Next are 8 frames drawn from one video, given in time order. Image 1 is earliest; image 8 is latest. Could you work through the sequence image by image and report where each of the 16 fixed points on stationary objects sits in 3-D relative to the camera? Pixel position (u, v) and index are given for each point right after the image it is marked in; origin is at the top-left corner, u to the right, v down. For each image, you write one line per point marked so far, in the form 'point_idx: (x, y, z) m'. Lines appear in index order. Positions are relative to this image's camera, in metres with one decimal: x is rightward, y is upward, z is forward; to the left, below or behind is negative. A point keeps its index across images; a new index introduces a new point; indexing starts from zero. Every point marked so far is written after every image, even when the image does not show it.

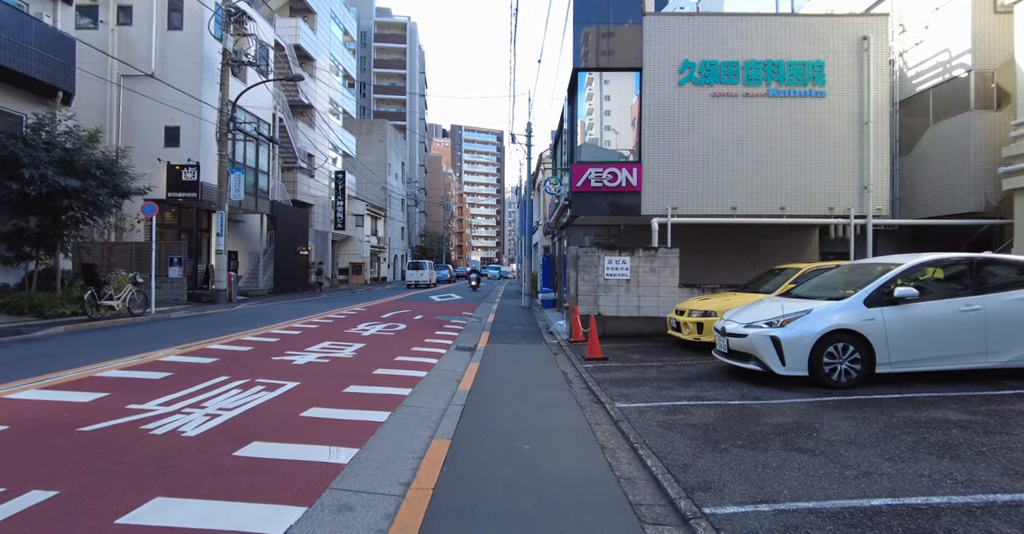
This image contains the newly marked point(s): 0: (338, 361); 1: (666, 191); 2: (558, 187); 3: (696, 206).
0: (-3.0, -1.6, +8.2) m
1: (+3.8, +1.9, +11.9) m
2: (+1.3, +2.3, +13.3) m
3: (+4.6, +1.5, +11.9) m
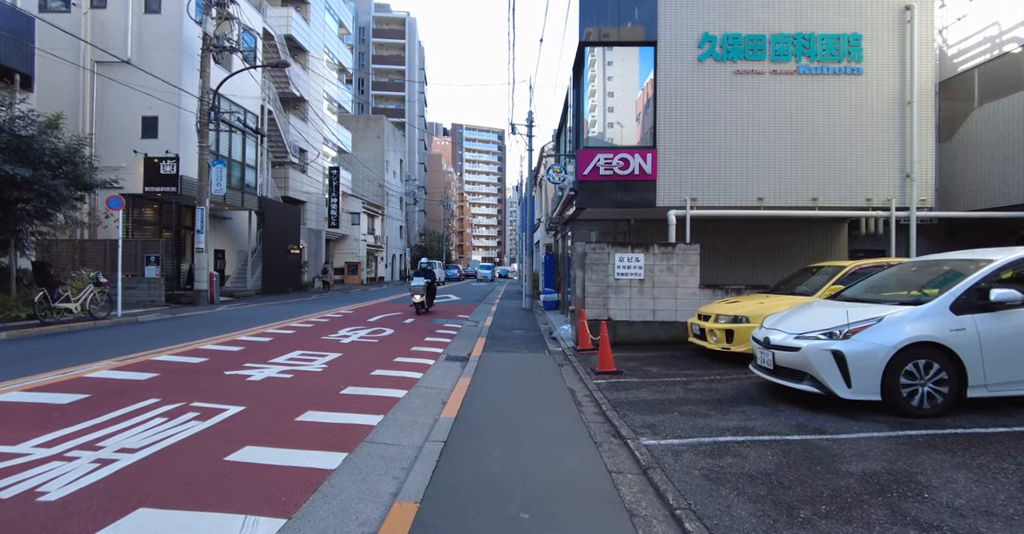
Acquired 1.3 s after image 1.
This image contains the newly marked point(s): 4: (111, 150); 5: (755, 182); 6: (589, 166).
0: (-3.0, -1.6, +6.9) m
1: (+3.8, +1.9, +10.6) m
2: (+1.3, +2.3, +12.0) m
3: (+4.6, +1.5, +10.6) m
4: (-15.7, +4.6, +18.7) m
5: (+5.4, +1.9, +10.6) m
6: (+1.7, +2.2, +10.5) m
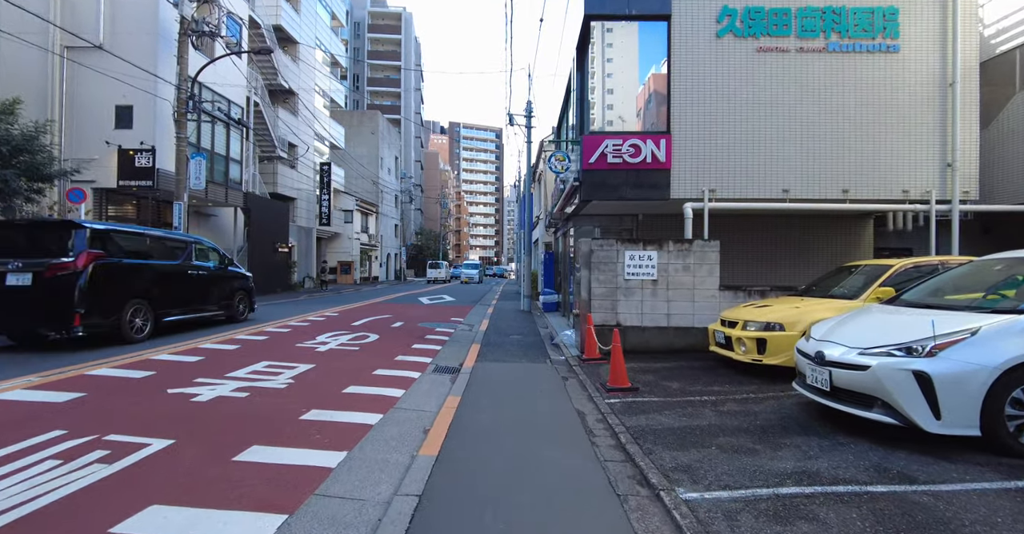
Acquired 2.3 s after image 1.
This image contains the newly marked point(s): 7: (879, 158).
0: (-3.1, -1.6, +5.8) m
1: (+3.8, +2.0, +9.5) m
2: (+1.2, +2.4, +10.9) m
3: (+4.5, +1.6, +9.5) m
4: (-15.8, +4.6, +17.5) m
5: (+5.4, +1.9, +9.5) m
6: (+1.7, +2.3, +9.4) m
7: (+7.3, +2.2, +9.5) m
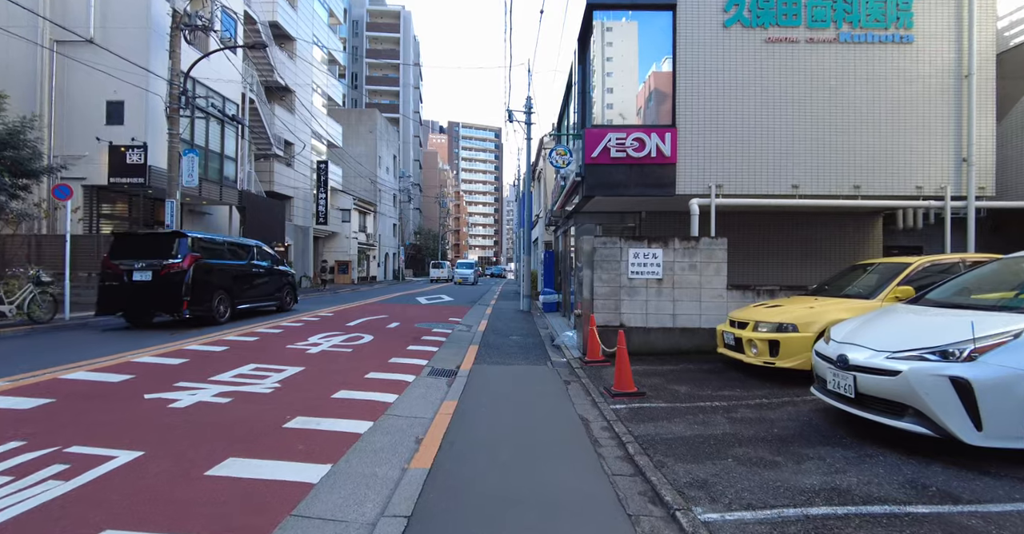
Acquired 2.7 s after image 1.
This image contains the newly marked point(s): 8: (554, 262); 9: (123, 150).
0: (-3.1, -1.6, +5.5) m
1: (+3.7, +2.0, +9.2) m
2: (+1.2, +2.4, +10.6) m
3: (+4.5, +1.6, +9.2) m
4: (-15.8, +4.7, +17.1) m
5: (+5.4, +1.9, +9.2) m
6: (+1.7, +2.3, +9.1) m
7: (+7.3, +2.2, +9.2) m
8: (+1.7, +0.2, +19.1) m
9: (-13.6, +4.1, +16.7) m
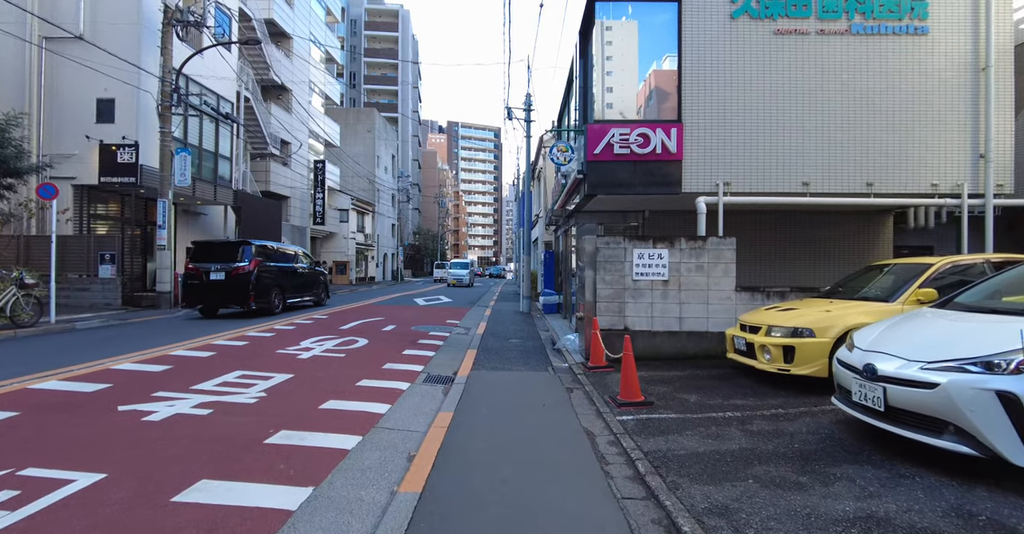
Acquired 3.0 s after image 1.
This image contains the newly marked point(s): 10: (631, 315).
0: (-3.1, -1.6, +5.1) m
1: (+3.7, +2.0, +8.8) m
2: (+1.2, +2.4, +10.2) m
3: (+4.5, +1.6, +8.8) m
4: (-15.8, +4.6, +16.7) m
5: (+5.3, +1.9, +8.8) m
6: (+1.6, +2.3, +8.7) m
7: (+7.3, +2.2, +8.8) m
8: (+1.7, +0.2, +18.7) m
9: (-13.6, +4.1, +16.3) m
10: (+2.0, -0.8, +8.2) m
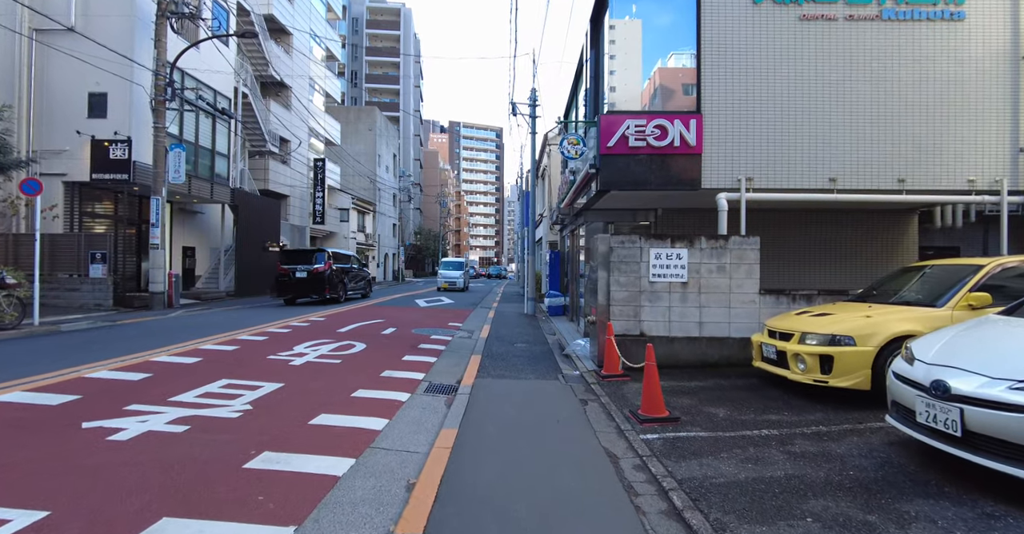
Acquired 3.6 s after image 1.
0: (-3.0, -1.6, +4.6) m
1: (+3.9, +2.0, +8.2) m
2: (+1.3, +2.3, +9.6) m
3: (+4.6, +1.6, +8.3) m
4: (-15.7, +4.6, +16.2) m
5: (+5.5, +1.9, +8.3) m
6: (+1.8, +2.3, +8.2) m
7: (+7.4, +2.2, +8.3) m
8: (+1.8, +0.1, +18.2) m
9: (-13.5, +4.1, +15.8) m
10: (+2.2, -0.8, +7.7) m
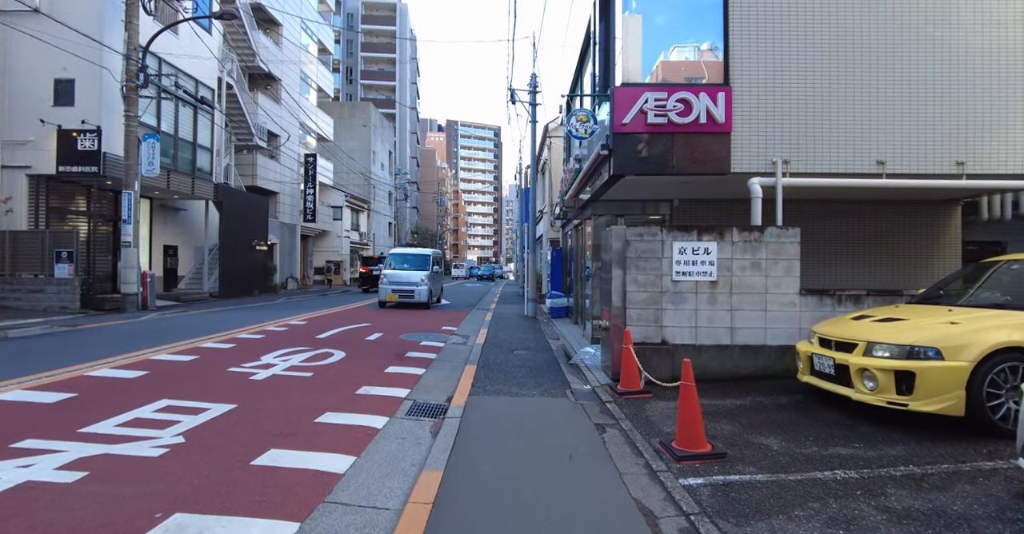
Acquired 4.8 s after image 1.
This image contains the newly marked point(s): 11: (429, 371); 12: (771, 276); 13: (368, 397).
0: (-3.0, -1.5, +3.4) m
1: (+3.9, +2.0, +7.1) m
2: (+1.3, +2.4, +8.5) m
3: (+4.6, +1.6, +7.2) m
4: (-15.7, +4.7, +15.1) m
5: (+5.5, +2.0, +7.2) m
6: (+1.8, +2.3, +7.1) m
7: (+7.4, +2.2, +7.2) m
8: (+1.8, +0.2, +17.1) m
9: (-13.5, +4.1, +14.6) m
10: (+2.2, -0.8, +6.5) m
11: (-1.3, -1.6, +7.4) m
12: (+3.6, -0.1, +6.5) m
13: (-1.8, -1.6, +6.0) m
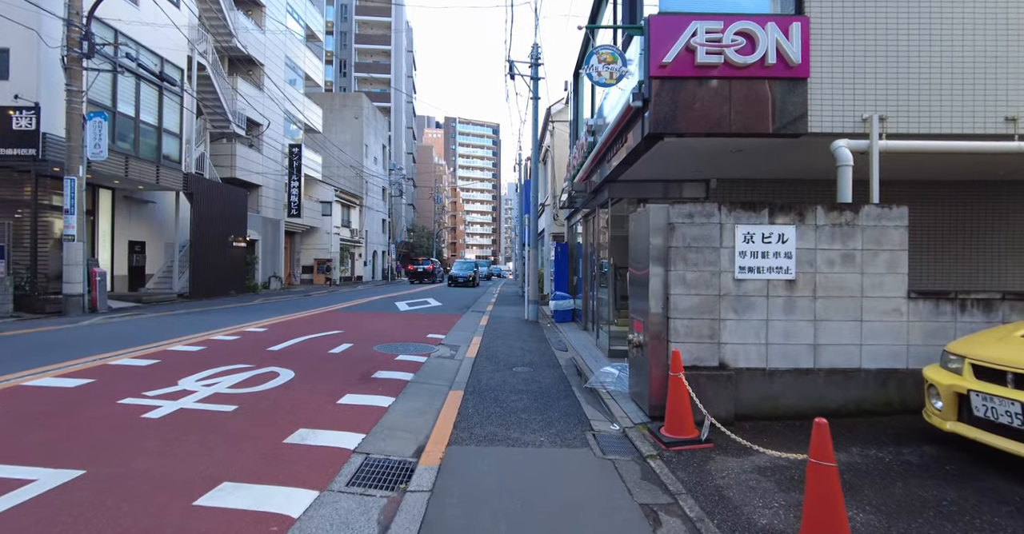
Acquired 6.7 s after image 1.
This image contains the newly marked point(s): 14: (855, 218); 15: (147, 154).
0: (-3.0, -1.5, +1.6) m
1: (+3.8, +2.1, +5.3) m
2: (+1.3, +2.5, +6.7) m
3: (+4.6, +1.7, +5.3) m
4: (-15.8, +4.7, +13.2) m
5: (+5.5, +2.0, +5.3) m
6: (+1.7, +2.4, +5.2) m
7: (+7.4, +2.3, +5.3) m
8: (+1.7, +0.3, +15.2) m
9: (-13.6, +4.2, +12.7) m
10: (+2.2, -0.7, +4.7) m
11: (-1.3, -1.6, +5.5) m
12: (+3.6, -0.1, +4.7) m
13: (-1.8, -1.6, +4.1) m
14: (+3.4, +0.5, +4.7) m
15: (-13.2, +4.1, +17.0) m
